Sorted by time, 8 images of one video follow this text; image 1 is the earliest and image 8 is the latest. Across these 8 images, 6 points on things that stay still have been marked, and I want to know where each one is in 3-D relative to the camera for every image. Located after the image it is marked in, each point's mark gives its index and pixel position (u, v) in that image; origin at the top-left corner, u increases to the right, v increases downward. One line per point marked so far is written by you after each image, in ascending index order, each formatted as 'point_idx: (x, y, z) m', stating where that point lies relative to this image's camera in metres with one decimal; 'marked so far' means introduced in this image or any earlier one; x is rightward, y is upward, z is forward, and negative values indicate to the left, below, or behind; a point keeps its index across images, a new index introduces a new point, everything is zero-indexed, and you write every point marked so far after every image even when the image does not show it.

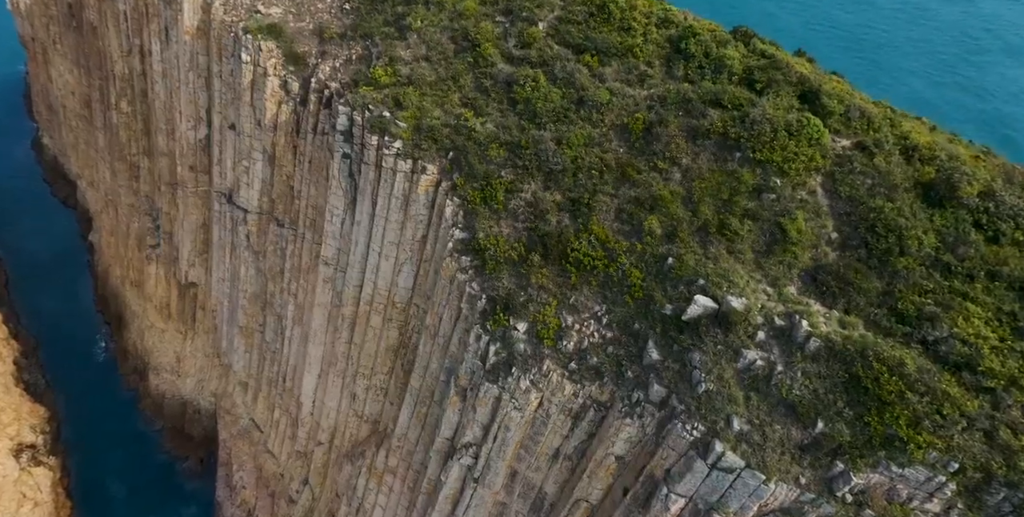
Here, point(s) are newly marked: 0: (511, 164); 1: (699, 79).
0: (0.0, +2.7, +19.0) m
1: (+5.1, +4.8, +17.8) m
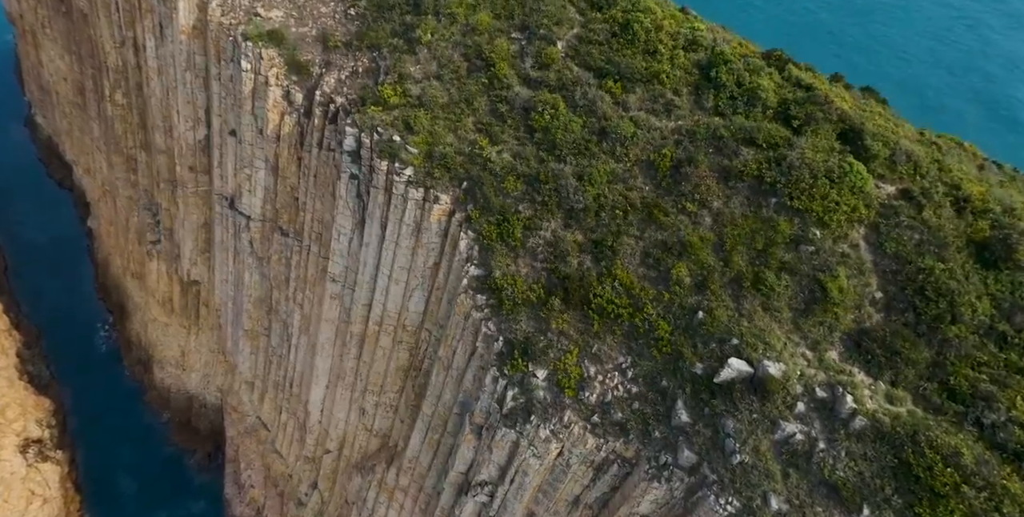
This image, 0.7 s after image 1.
0: (+0.5, +1.7, +18.0) m
1: (+5.6, +3.7, +16.7) m
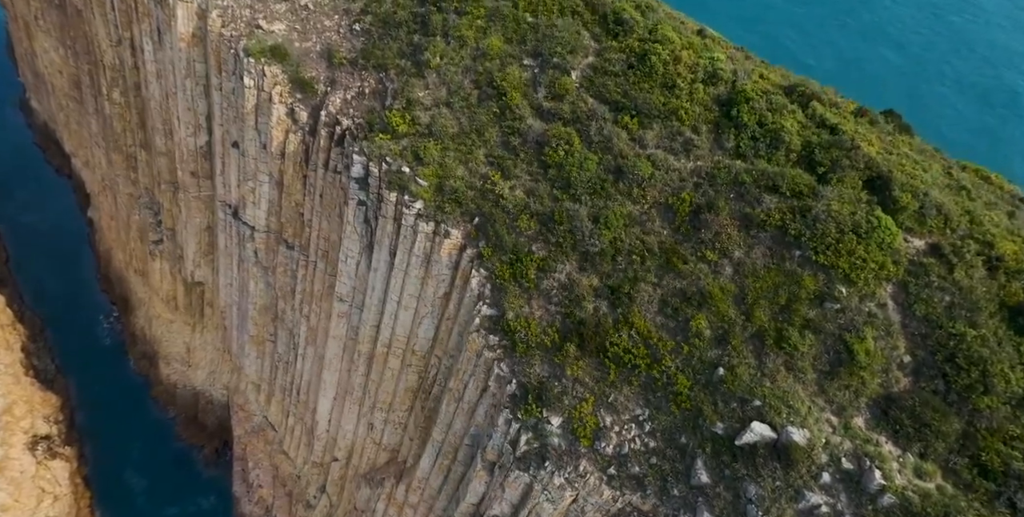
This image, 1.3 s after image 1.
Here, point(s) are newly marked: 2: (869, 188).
0: (+0.8, +0.5, +17.5) m
1: (+5.9, +2.6, +16.2) m
2: (+8.2, +1.6, +15.1) m
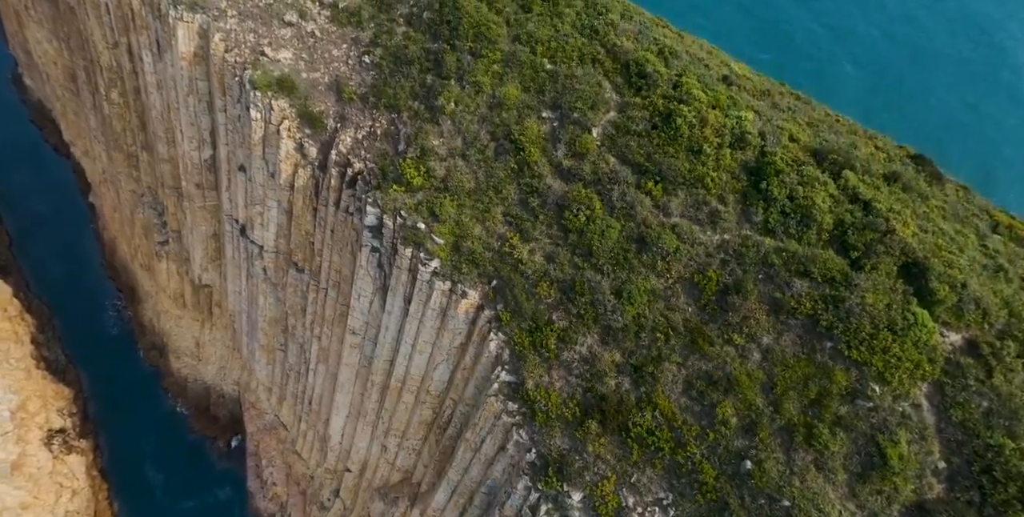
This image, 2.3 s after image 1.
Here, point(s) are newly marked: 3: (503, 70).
0: (+1.3, -1.3, +17.1) m
1: (+6.4, +0.7, +15.6) m
2: (+8.7, -0.4, +14.6) m
3: (-0.3, +5.7, +19.9) m
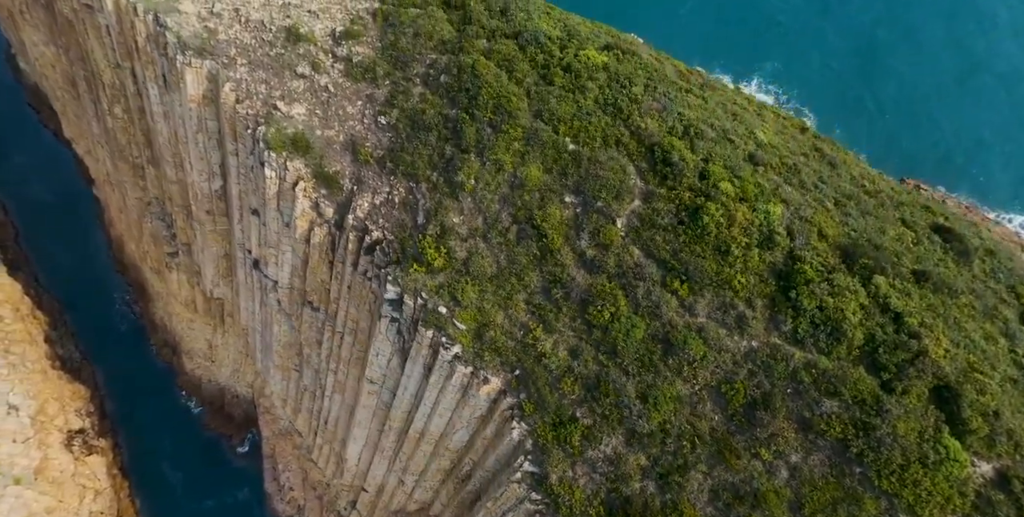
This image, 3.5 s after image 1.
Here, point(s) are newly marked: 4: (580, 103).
0: (+2.0, -3.8, +17.1) m
1: (+7.0, -2.0, +15.4) m
2: (+9.3, -3.0, +14.5) m
3: (+0.4, +3.3, +19.4) m
4: (+2.0, +4.5, +19.3) m
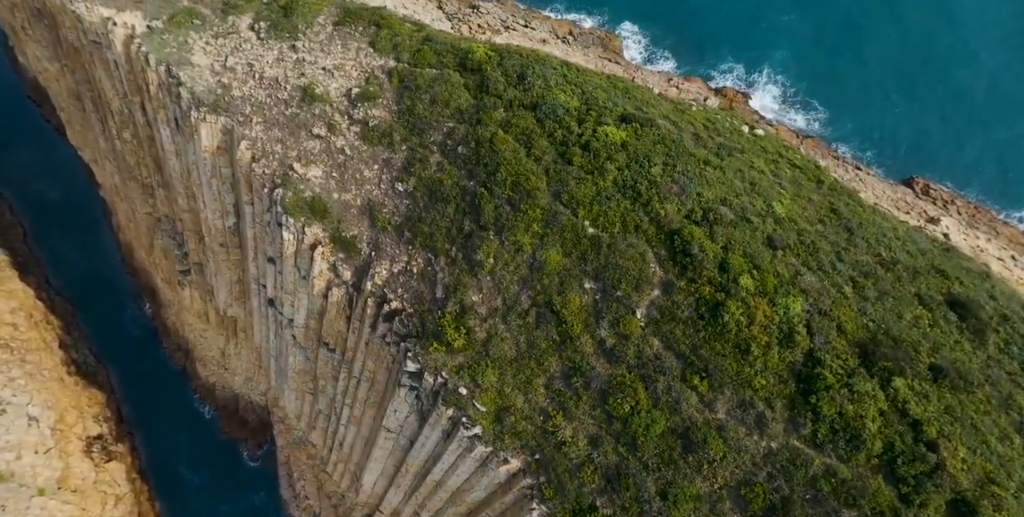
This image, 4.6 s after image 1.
0: (+2.6, -6.3, +17.4) m
1: (+7.6, -4.5, +15.7) m
2: (+9.9, -5.6, +14.8) m
3: (+0.9, +0.9, +19.5) m
4: (+2.6, +2.2, +19.3) m
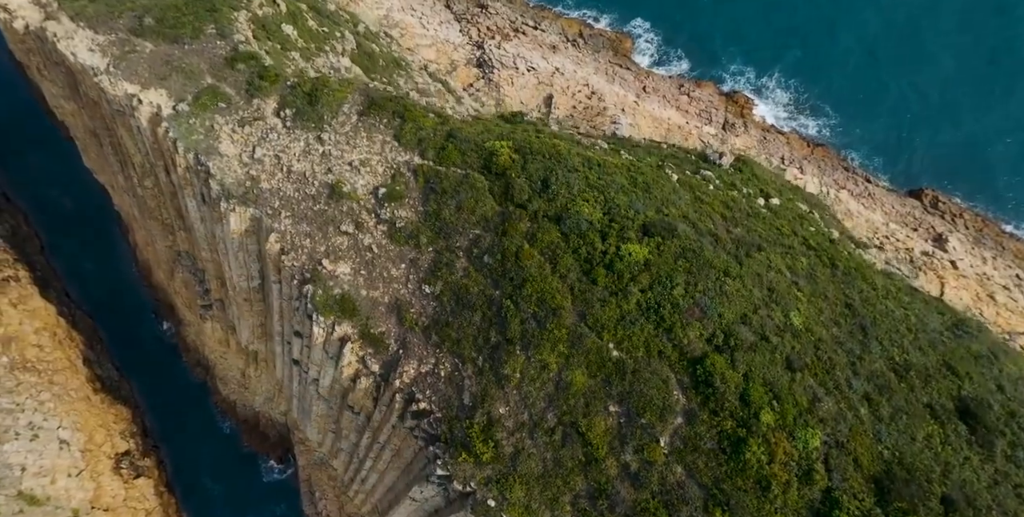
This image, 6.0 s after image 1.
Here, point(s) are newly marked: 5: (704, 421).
0: (+3.4, -10.0, +18.4) m
1: (+8.4, -8.3, +16.6) m
2: (+10.7, -9.4, +15.7) m
3: (+1.8, -2.8, +20.2) m
4: (+3.4, -1.5, +20.0) m
5: (+5.4, -4.5, +18.5) m
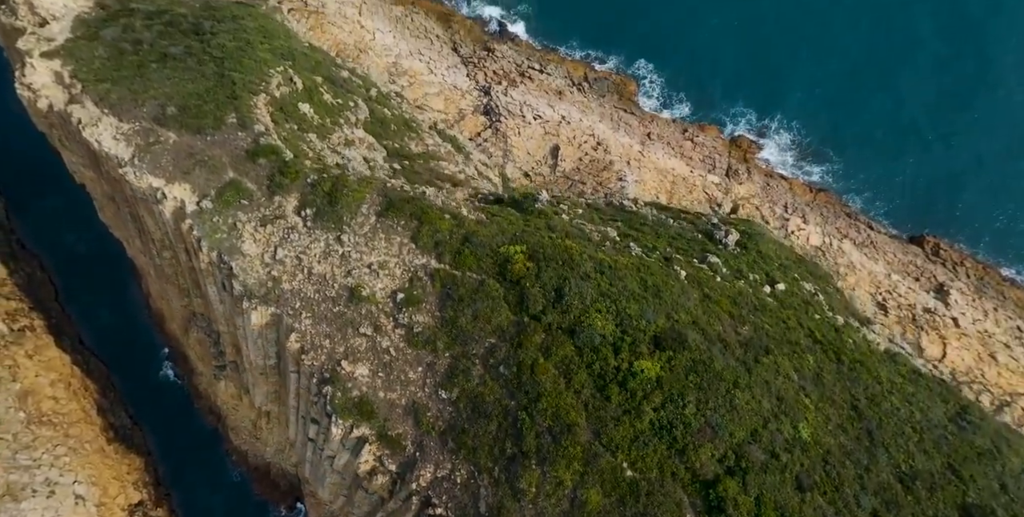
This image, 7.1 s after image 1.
0: (+3.9, -13.7, +18.8) m
1: (+8.9, -11.9, +16.9) m
2: (+11.2, -13.0, +16.0) m
3: (+2.3, -6.5, +20.8) m
4: (+3.9, -5.2, +20.6) m
5: (+5.9, -8.2, +19.0) m
